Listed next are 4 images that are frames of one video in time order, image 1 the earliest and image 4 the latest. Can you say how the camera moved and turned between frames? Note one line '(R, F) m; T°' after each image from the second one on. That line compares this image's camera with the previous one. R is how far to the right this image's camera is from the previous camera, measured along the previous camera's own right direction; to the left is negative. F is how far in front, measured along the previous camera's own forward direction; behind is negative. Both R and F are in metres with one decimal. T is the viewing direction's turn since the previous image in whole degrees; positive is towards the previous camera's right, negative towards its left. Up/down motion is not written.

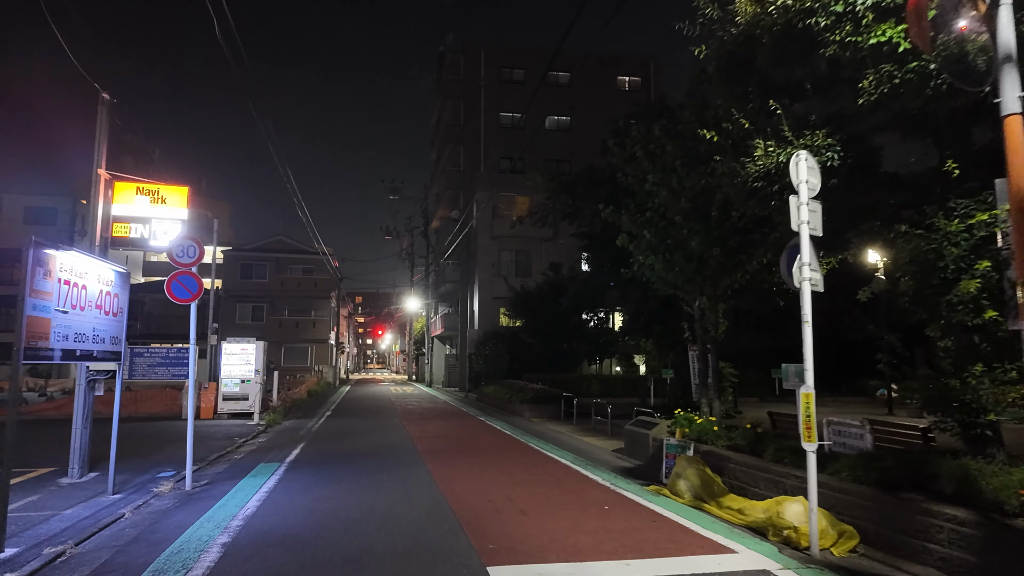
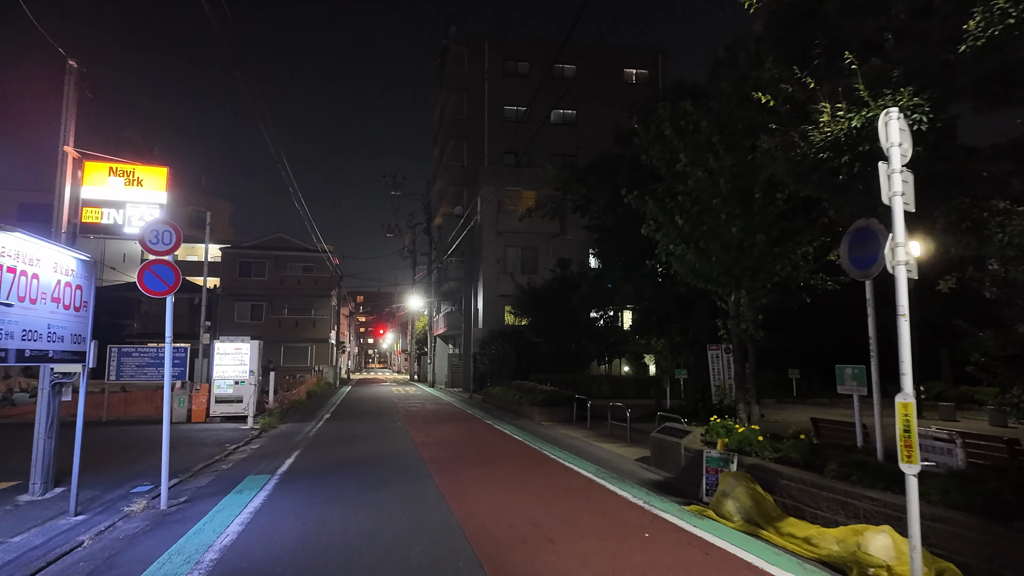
(-0.2, +1.0) m; 0°
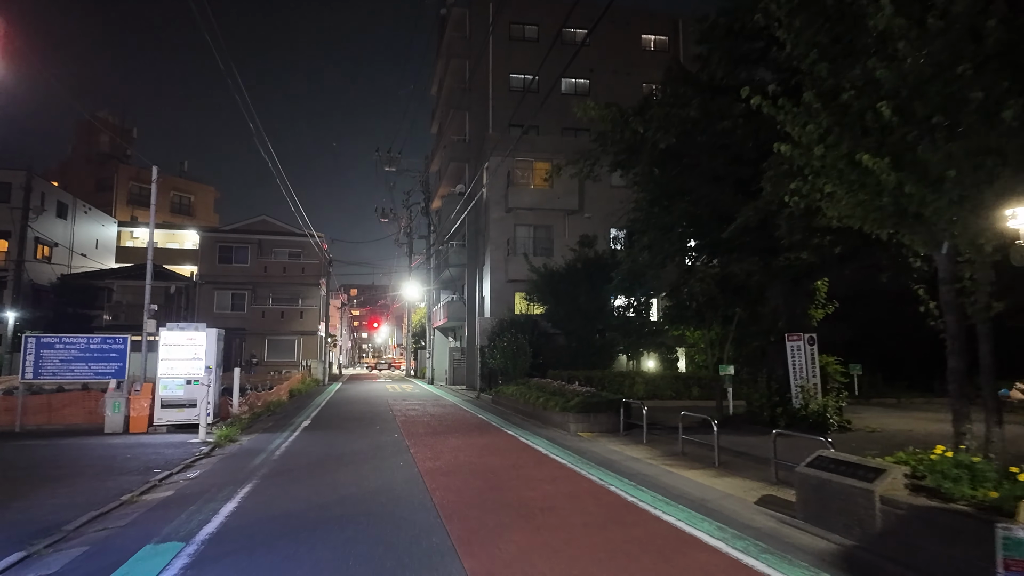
(-0.7, +3.5) m; +1°
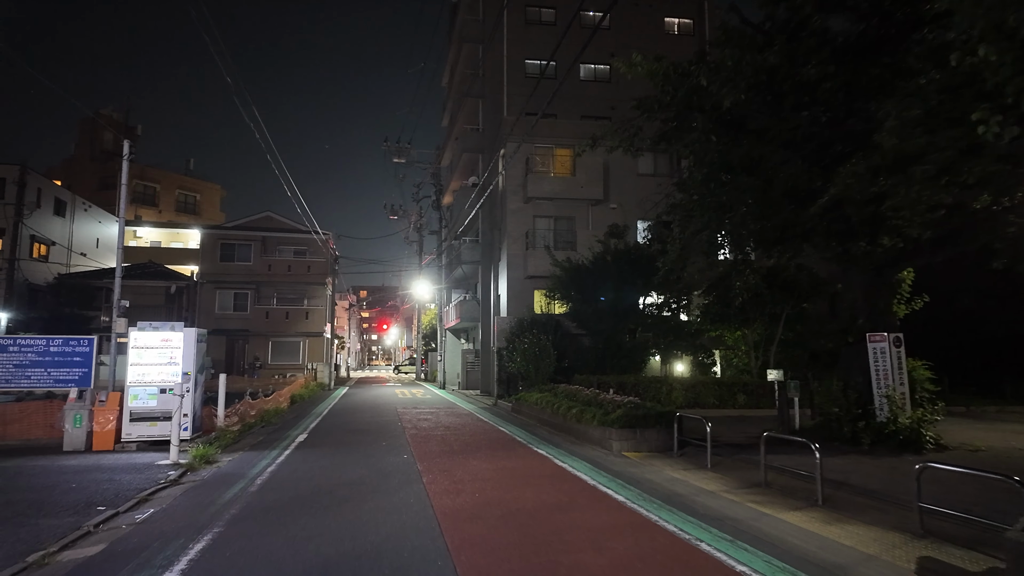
(-0.4, +2.0) m; -1°
